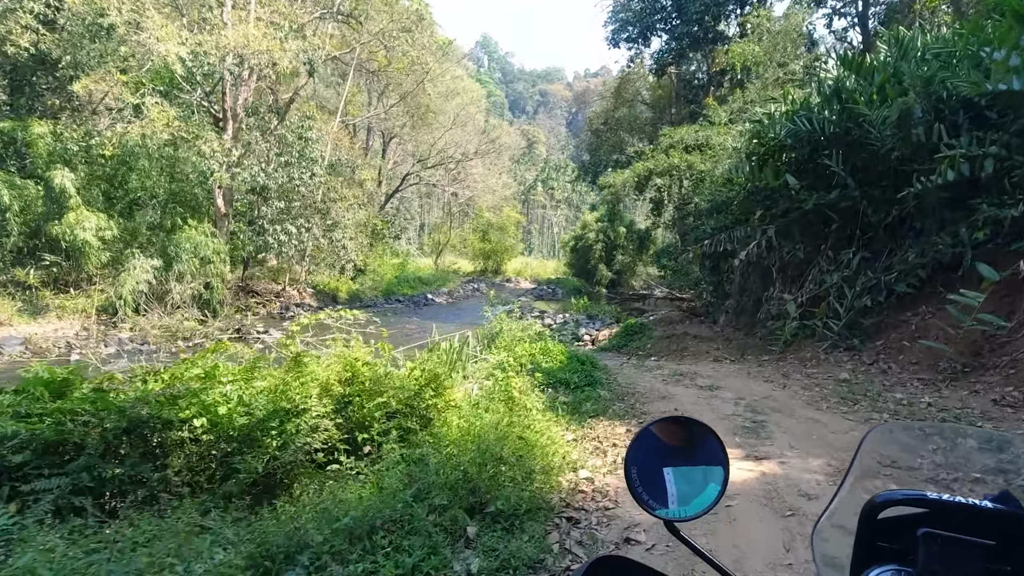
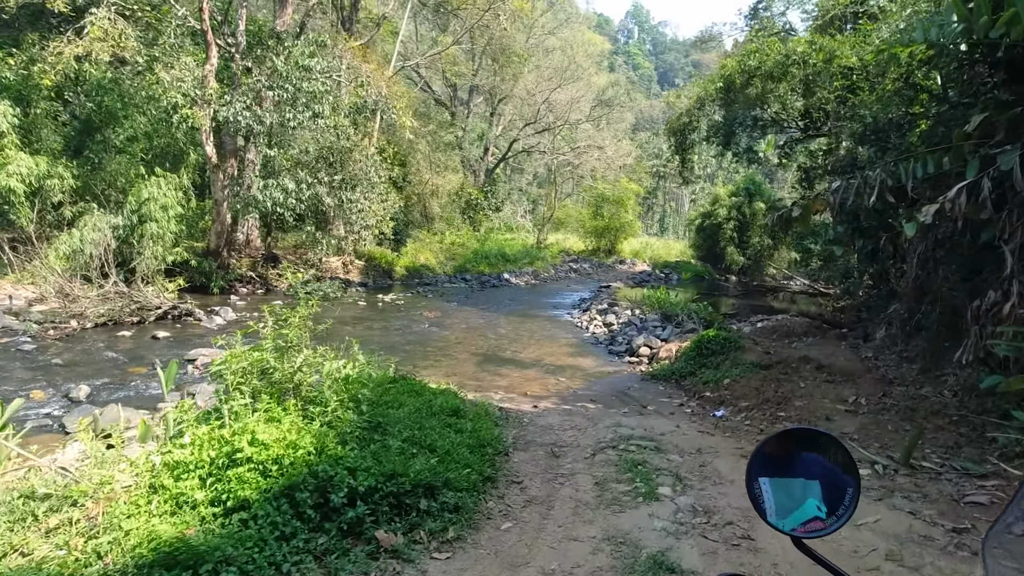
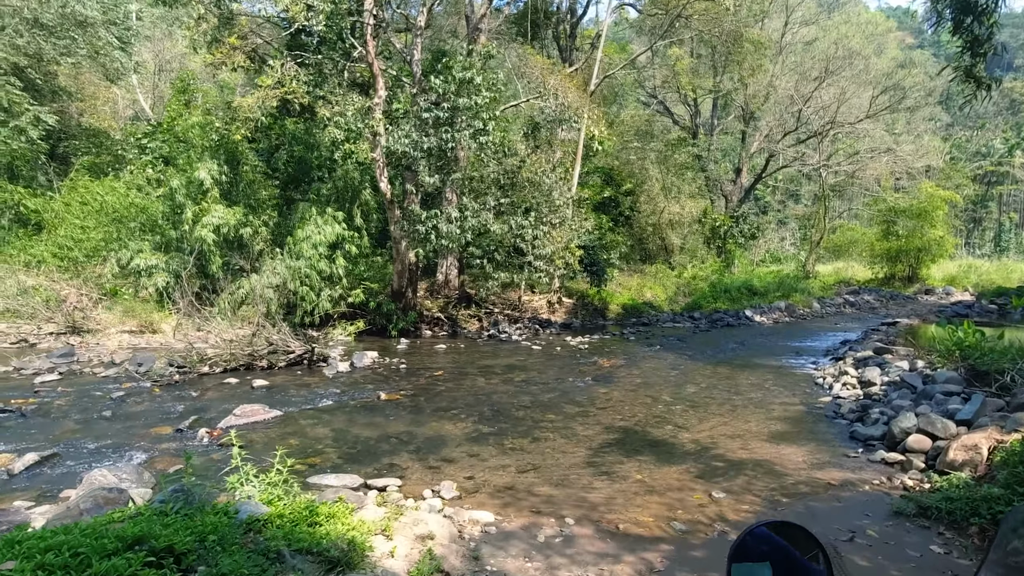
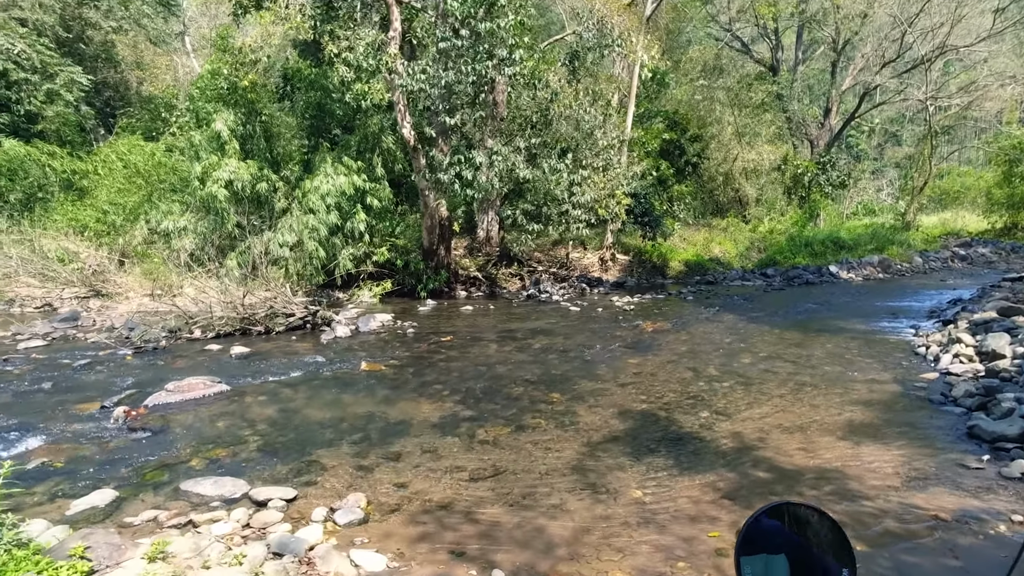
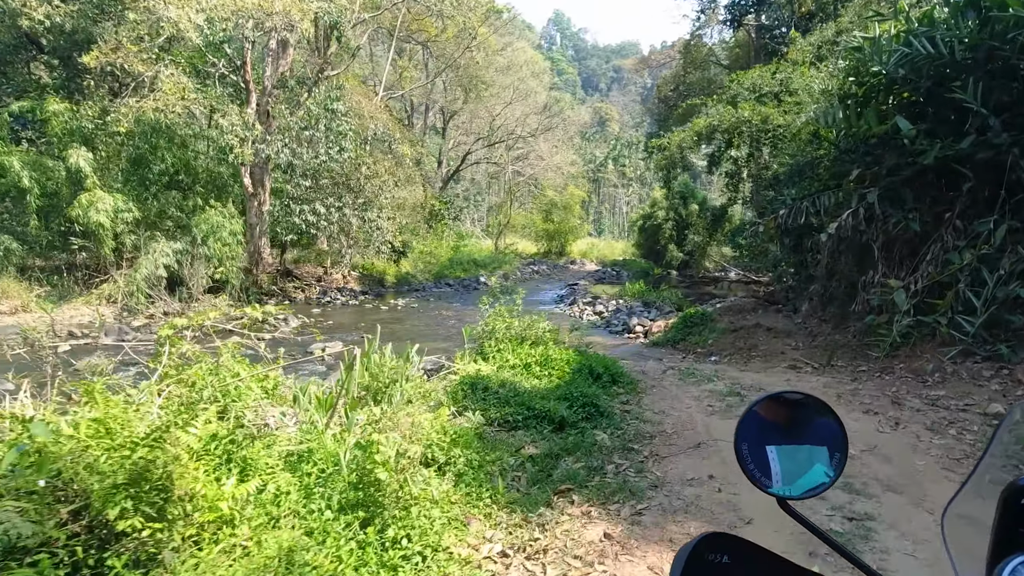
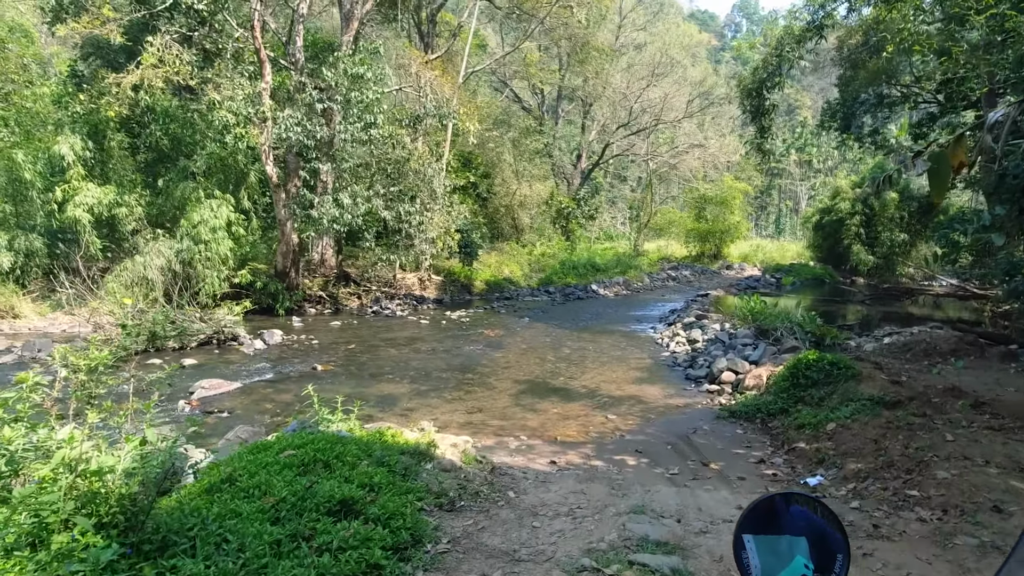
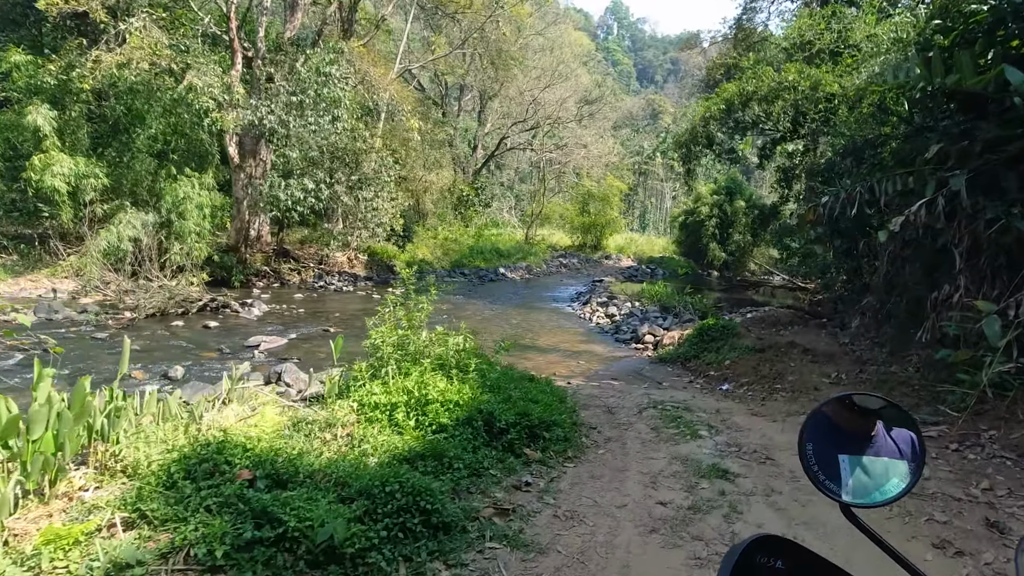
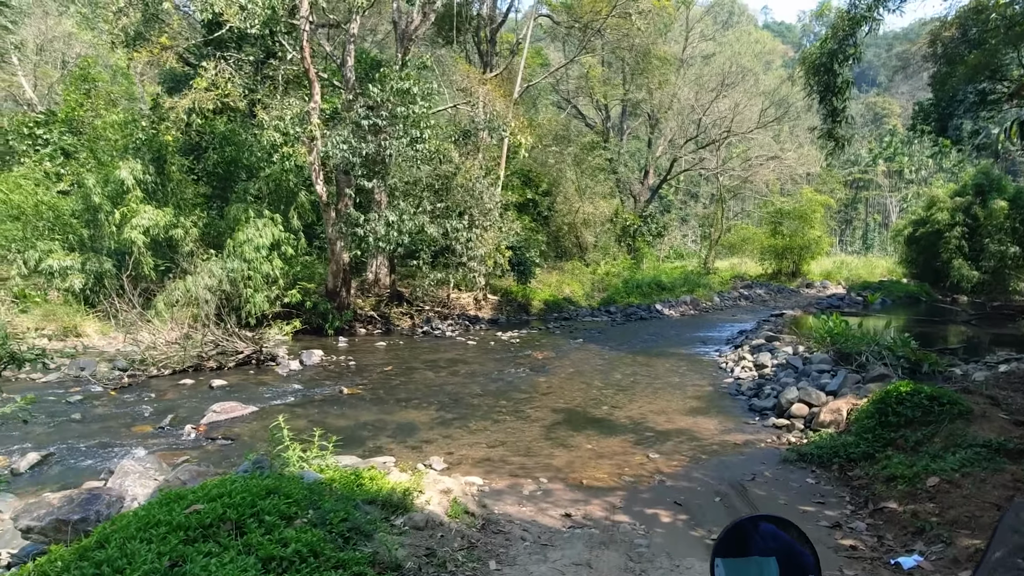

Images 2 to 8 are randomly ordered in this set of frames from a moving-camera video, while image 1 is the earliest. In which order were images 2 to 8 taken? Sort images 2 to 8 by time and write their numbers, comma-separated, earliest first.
5, 7, 2, 6, 8, 3, 4
